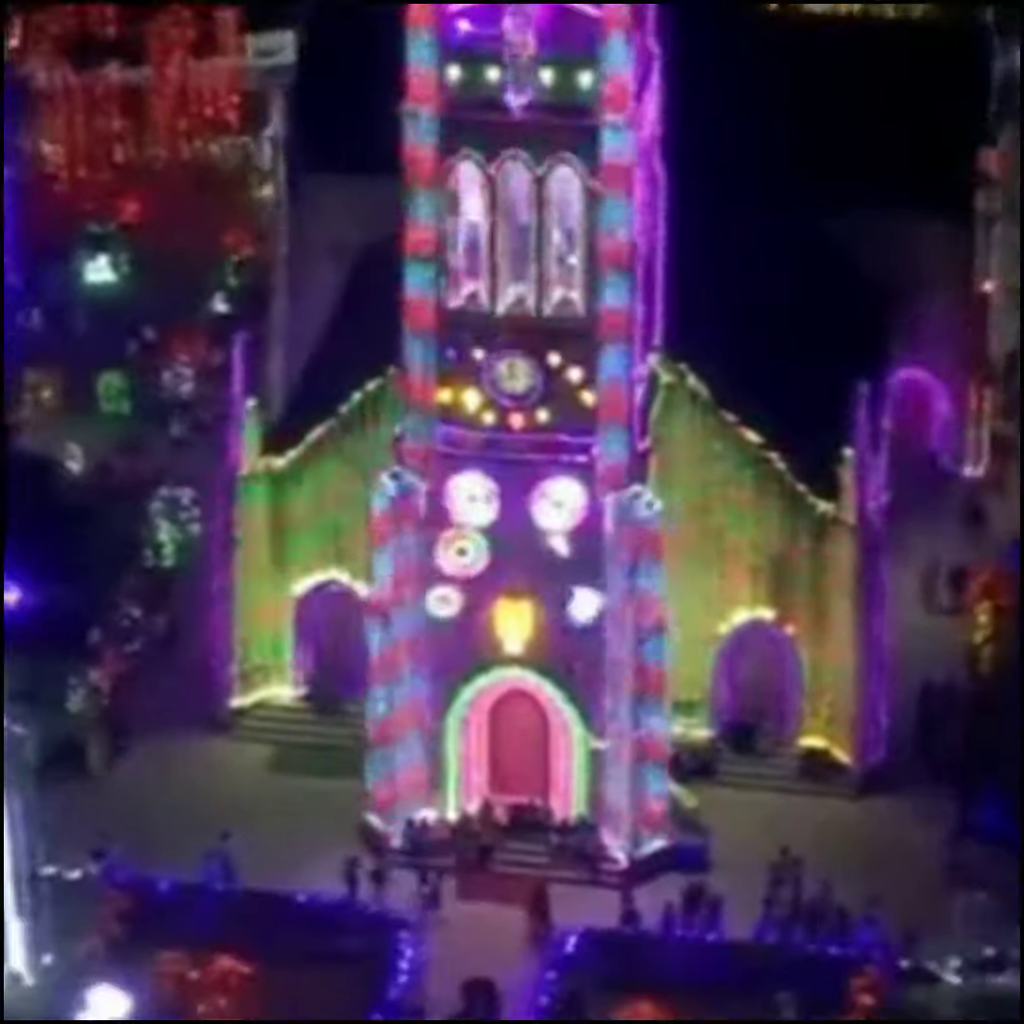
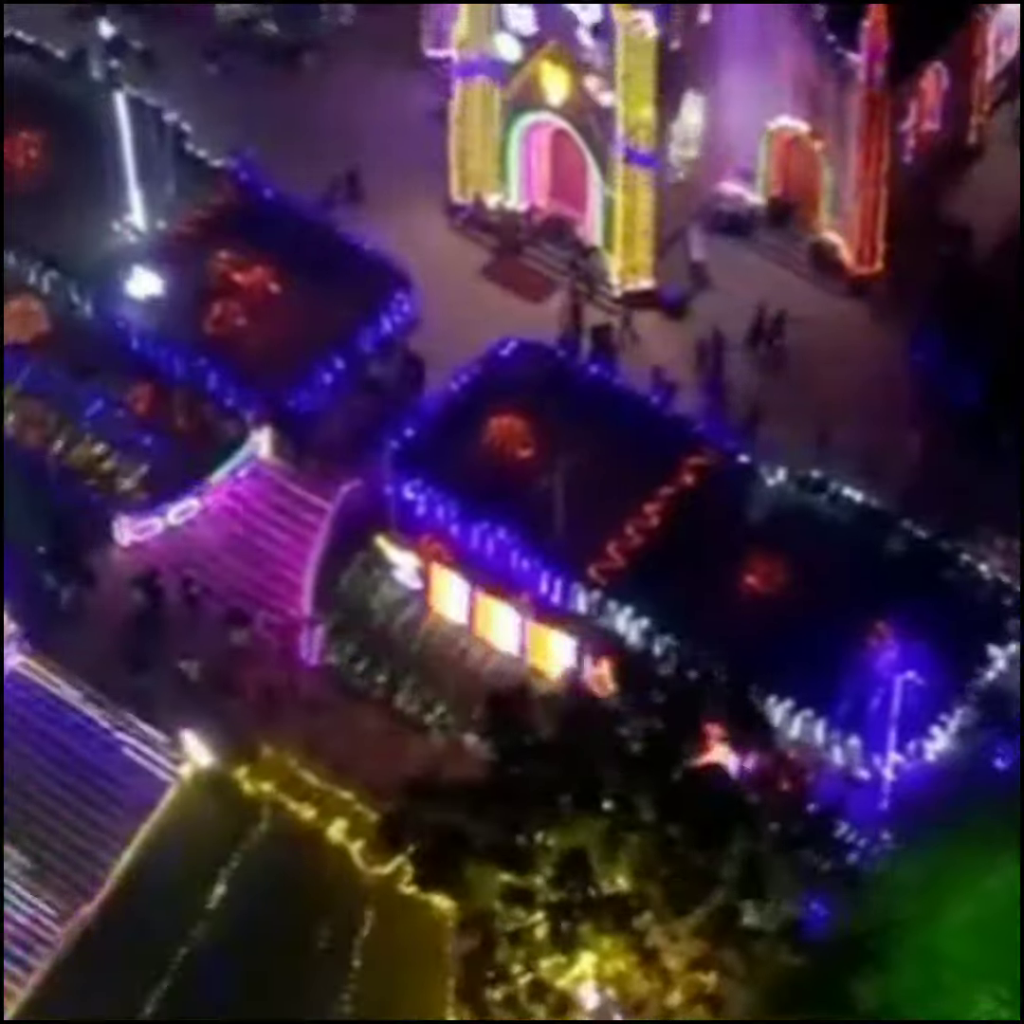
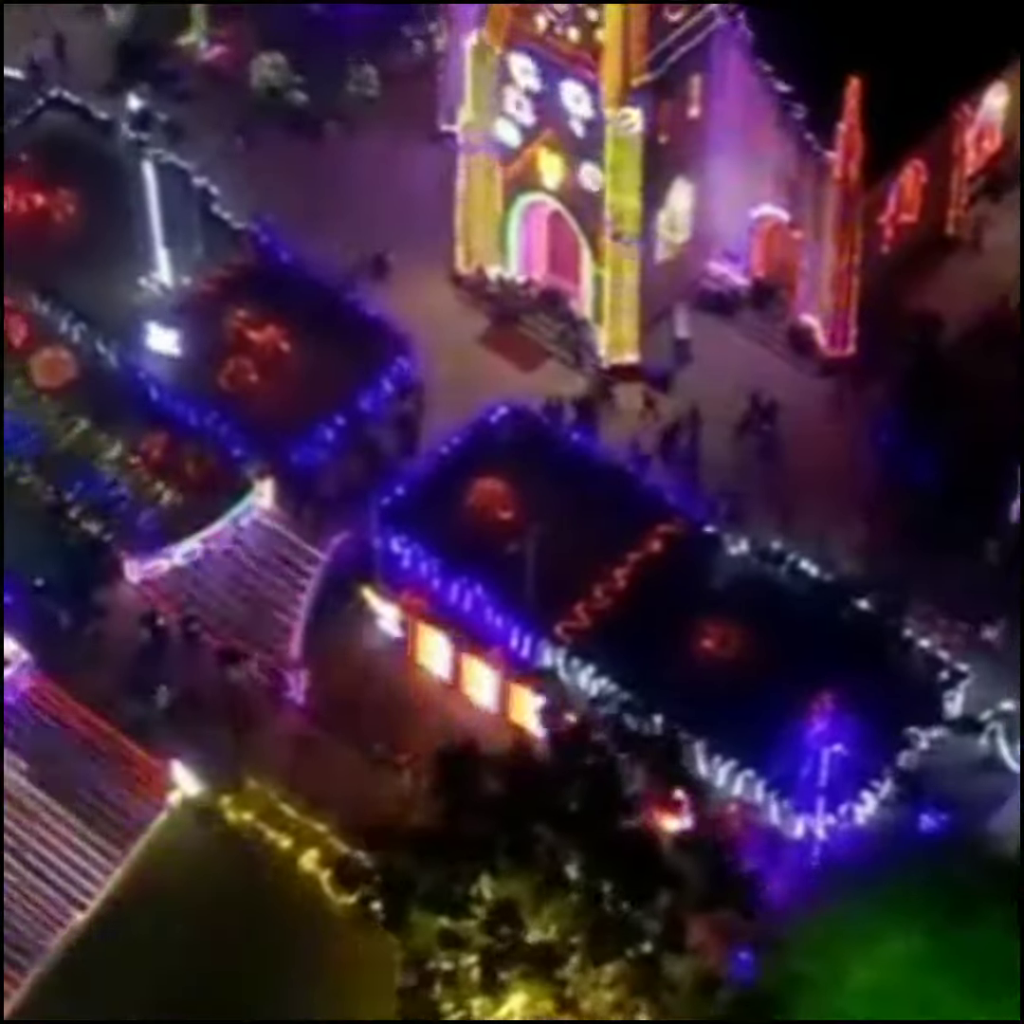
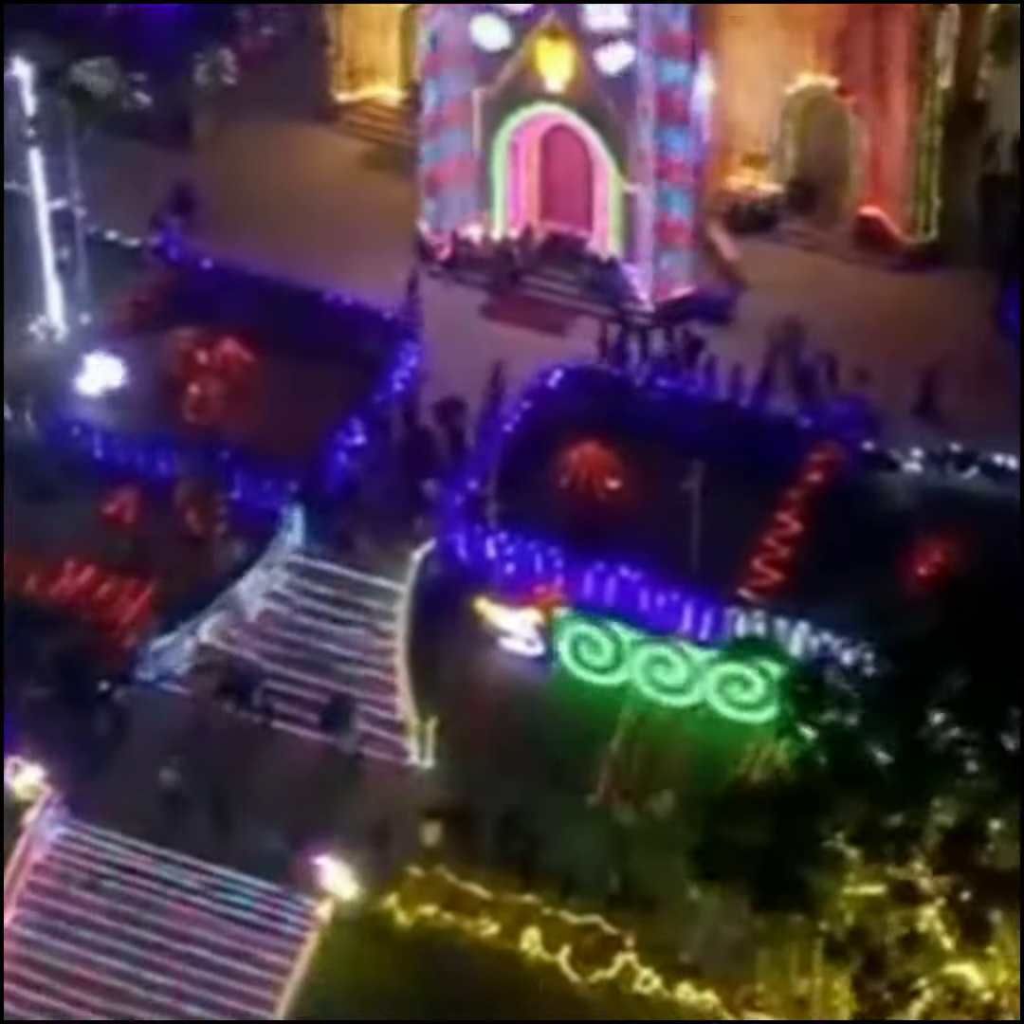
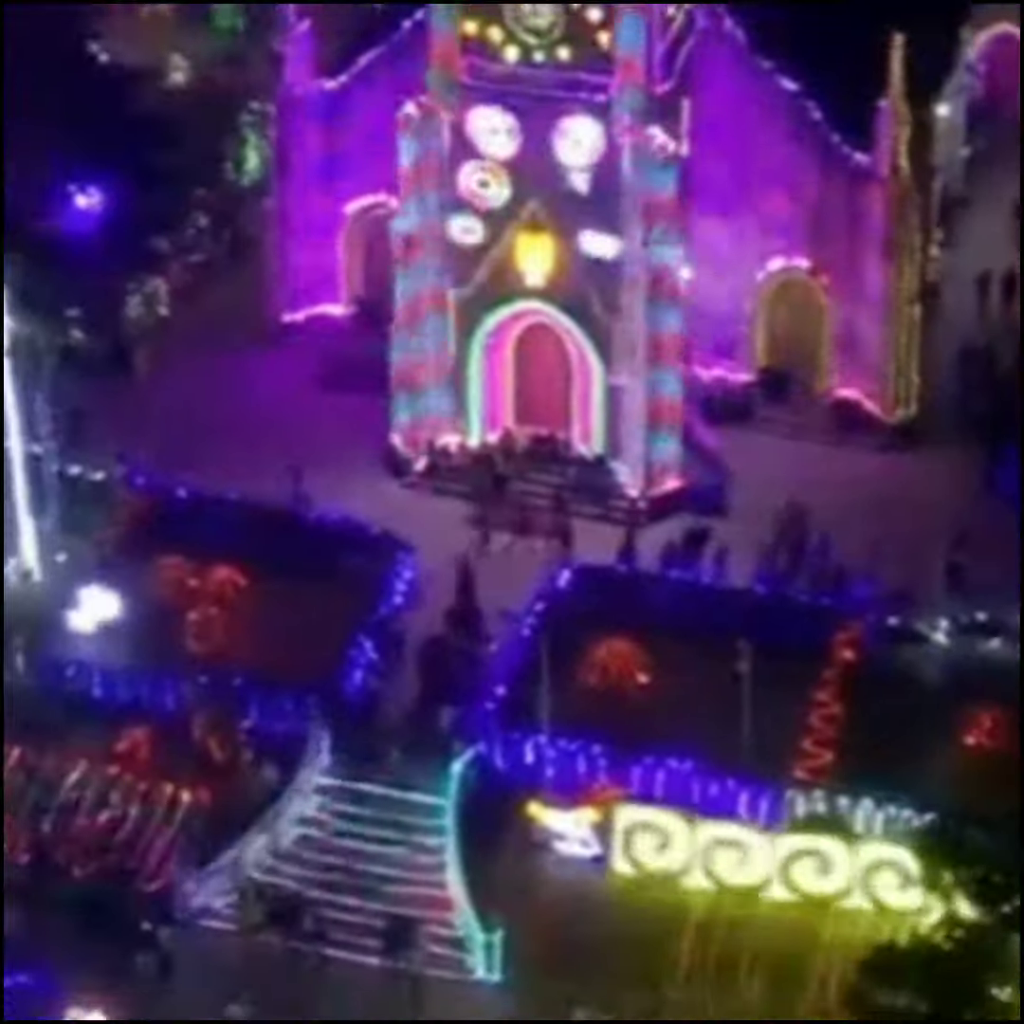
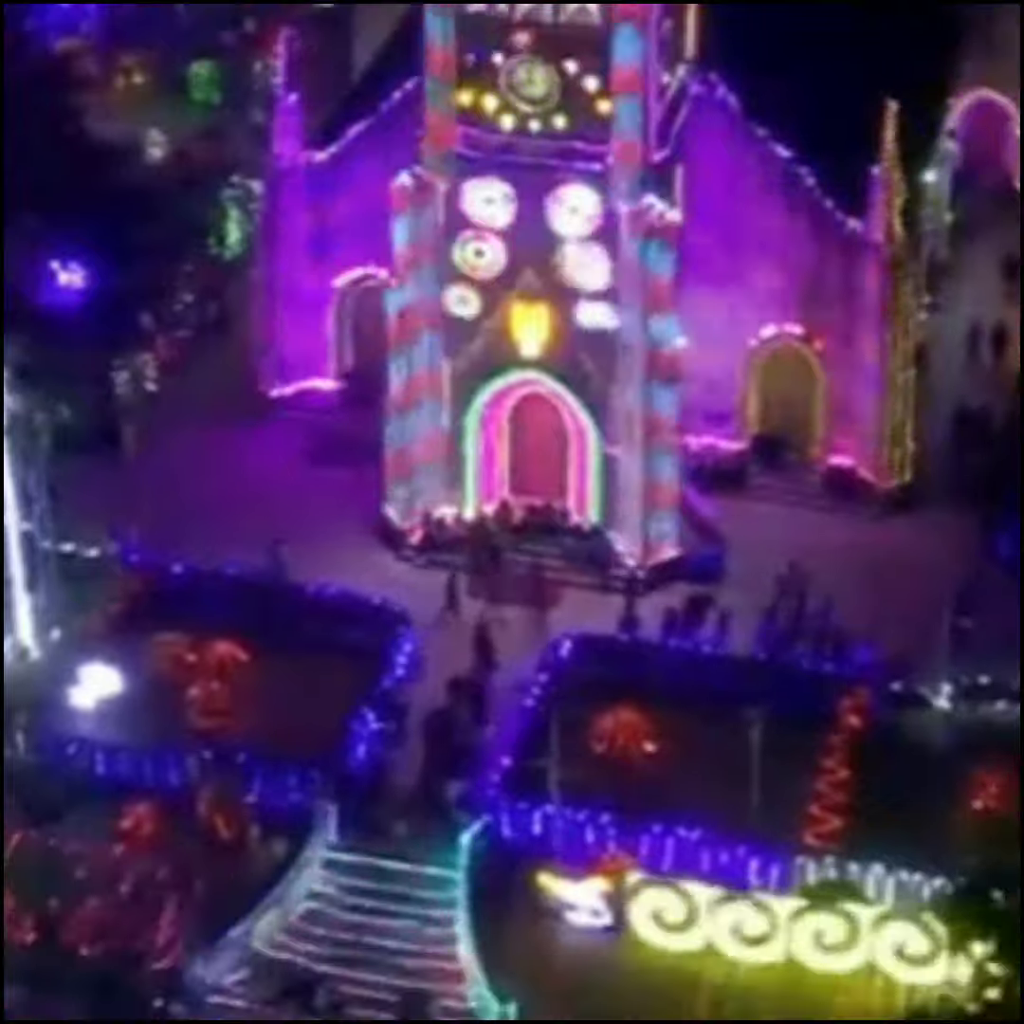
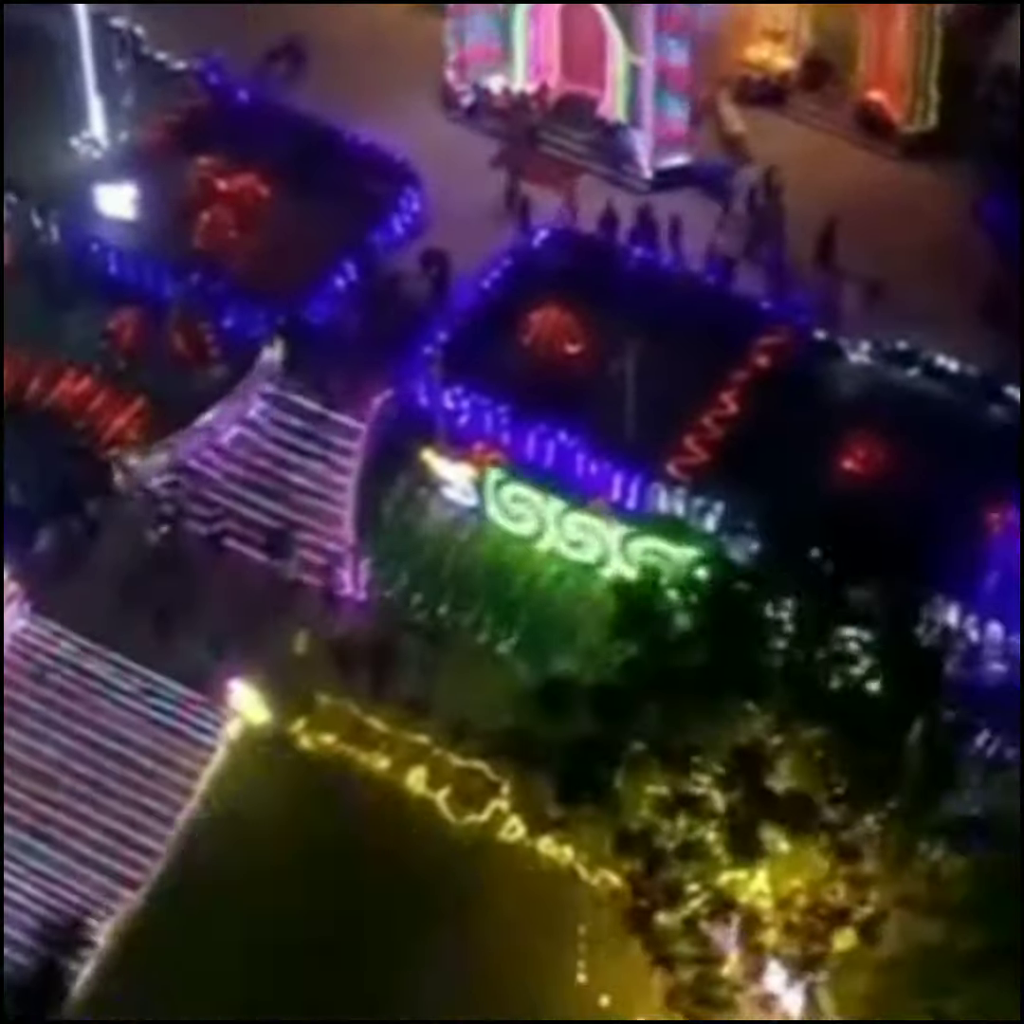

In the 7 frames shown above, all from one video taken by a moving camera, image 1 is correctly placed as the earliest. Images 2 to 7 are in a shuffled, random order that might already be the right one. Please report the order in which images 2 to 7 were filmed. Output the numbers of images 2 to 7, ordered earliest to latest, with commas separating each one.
6, 5, 4, 7, 2, 3
